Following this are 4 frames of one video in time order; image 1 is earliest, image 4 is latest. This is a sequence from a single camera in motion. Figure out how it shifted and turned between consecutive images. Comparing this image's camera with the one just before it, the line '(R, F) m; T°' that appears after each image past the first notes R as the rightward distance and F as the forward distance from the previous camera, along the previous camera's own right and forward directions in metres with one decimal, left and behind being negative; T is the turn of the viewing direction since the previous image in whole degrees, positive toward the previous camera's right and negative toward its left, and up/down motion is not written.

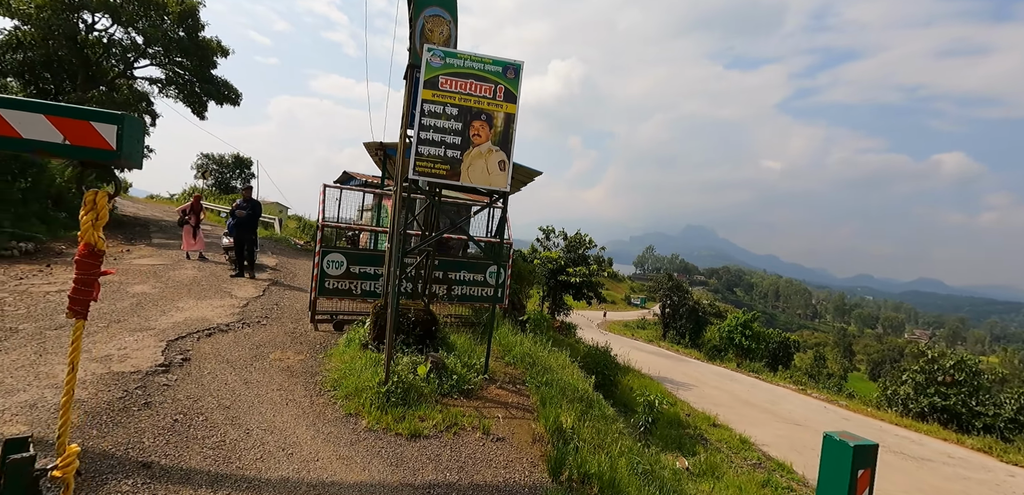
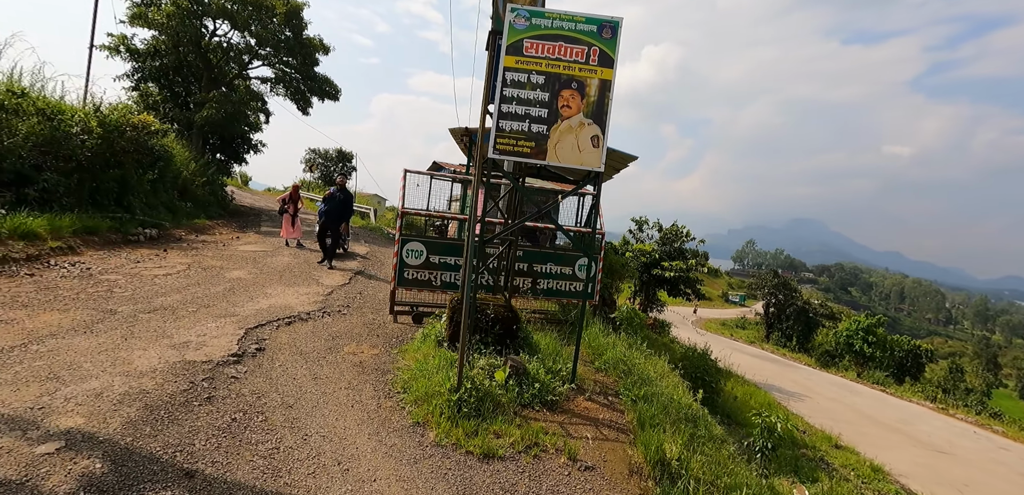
(0.0, +0.6) m; -10°
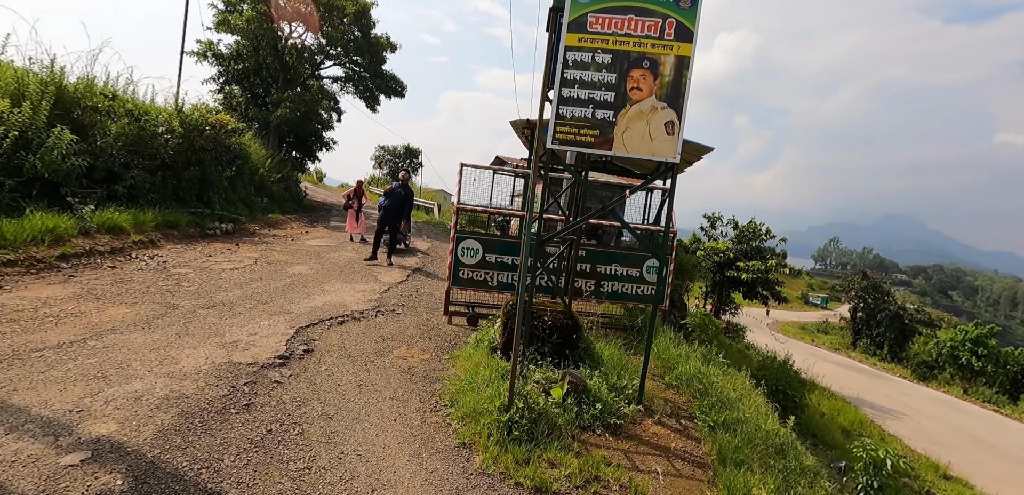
(0.0, +0.4) m; -7°
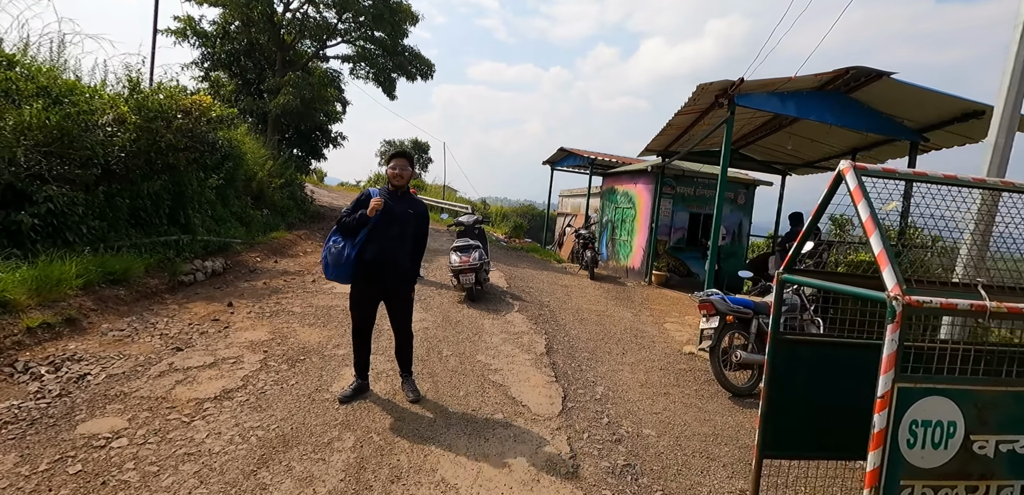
(-2.1, +4.1) m; 0°
